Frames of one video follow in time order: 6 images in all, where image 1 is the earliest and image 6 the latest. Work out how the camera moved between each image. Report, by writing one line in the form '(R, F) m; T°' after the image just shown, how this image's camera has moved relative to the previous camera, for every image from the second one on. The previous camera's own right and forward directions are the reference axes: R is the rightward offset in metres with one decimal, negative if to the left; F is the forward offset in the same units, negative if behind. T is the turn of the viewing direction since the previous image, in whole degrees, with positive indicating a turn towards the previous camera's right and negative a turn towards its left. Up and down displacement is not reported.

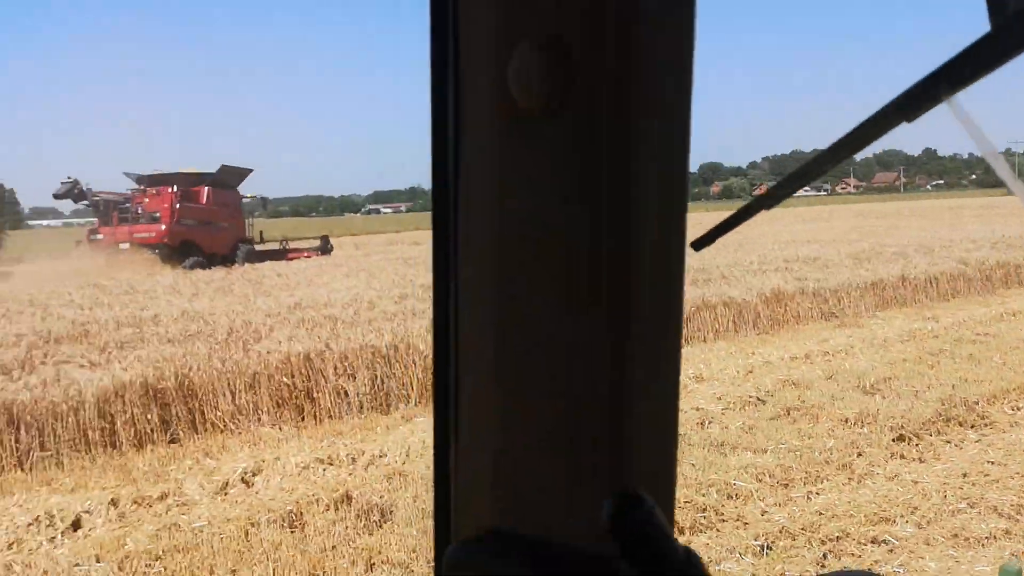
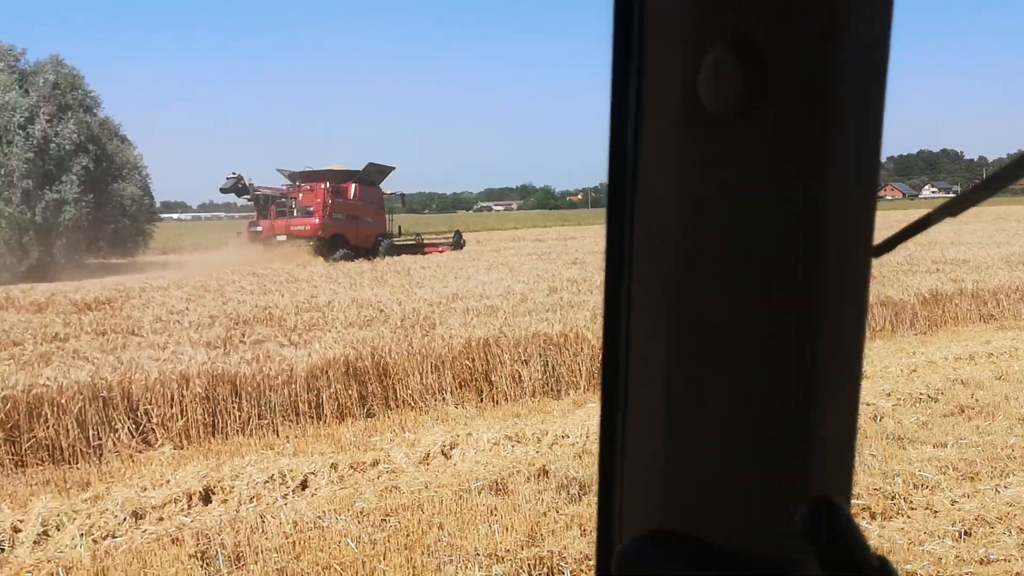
(-0.4, -0.3) m; -7°
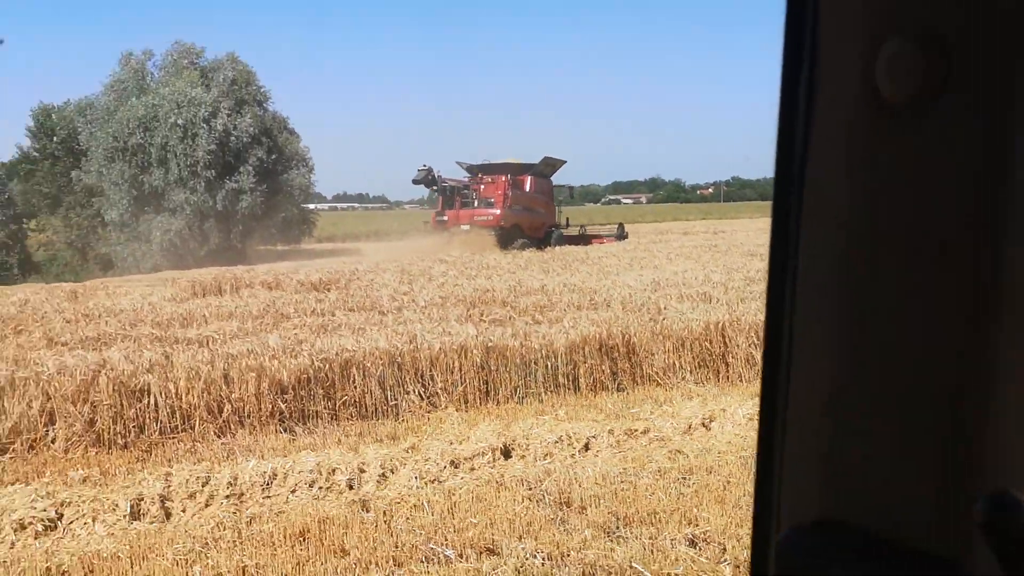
(-0.8, -0.5) m; -8°
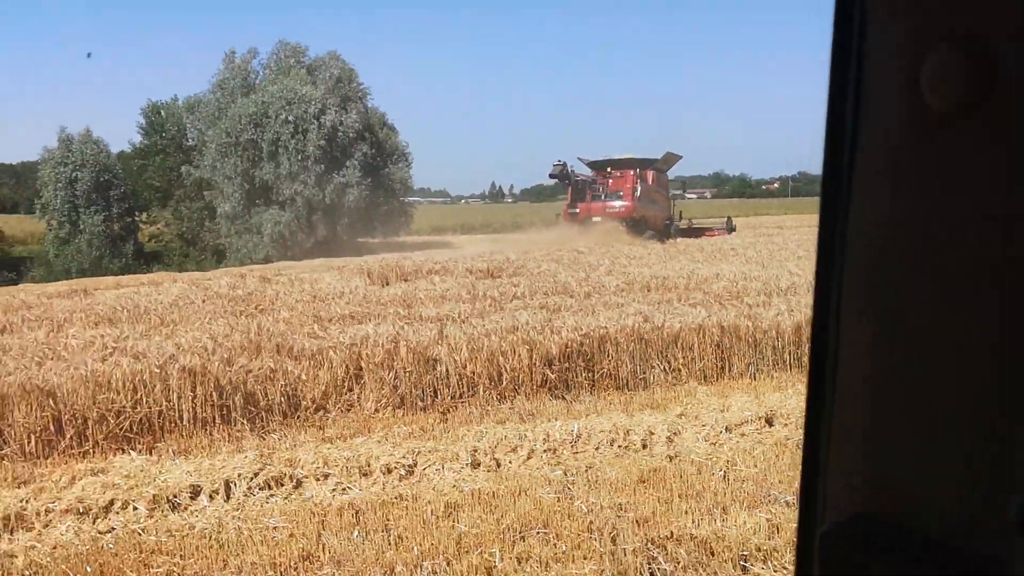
(-1.2, -0.6) m; -4°
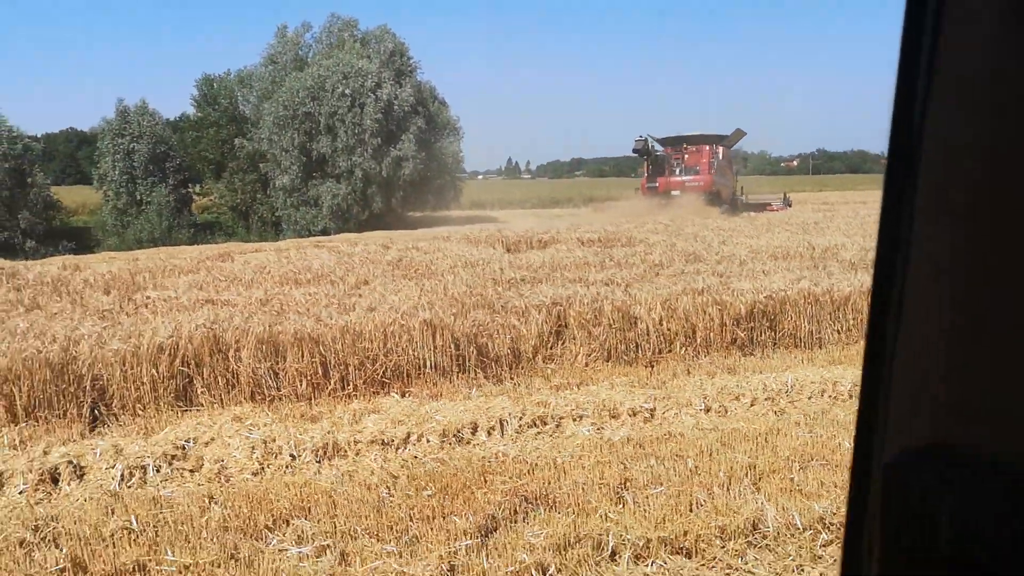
(-1.2, -0.5) m; -1°
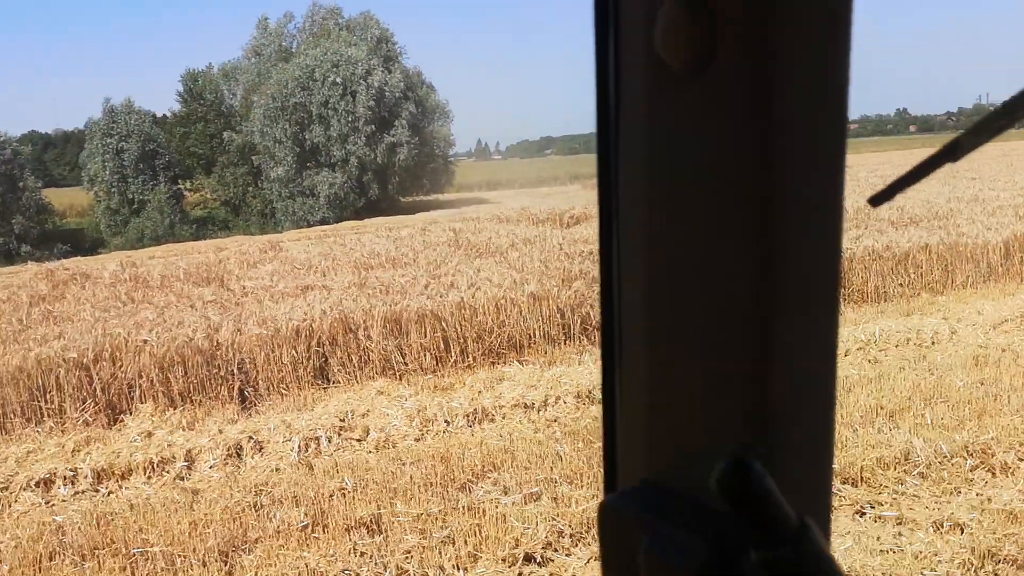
(-0.8, -0.3) m; +1°
